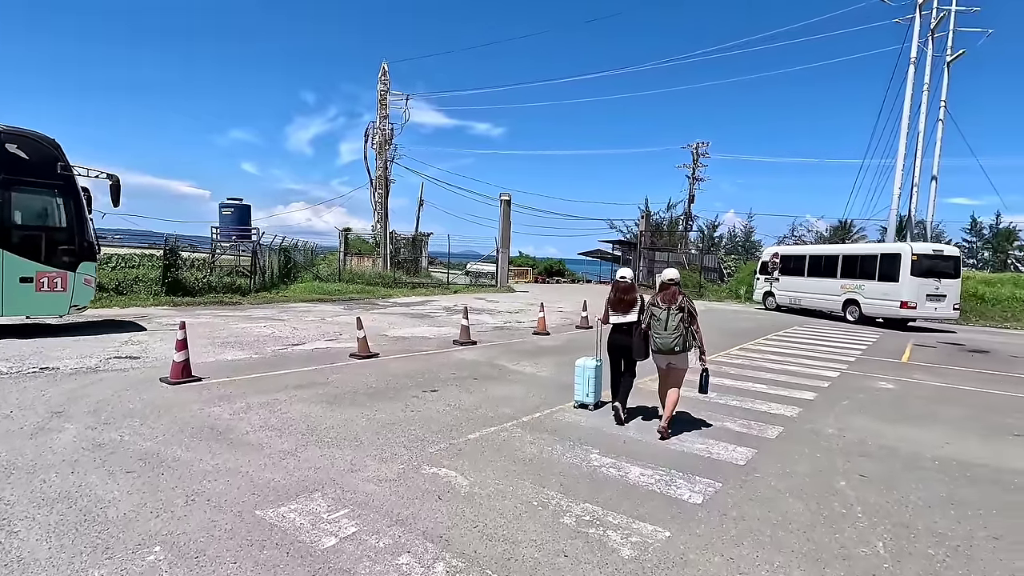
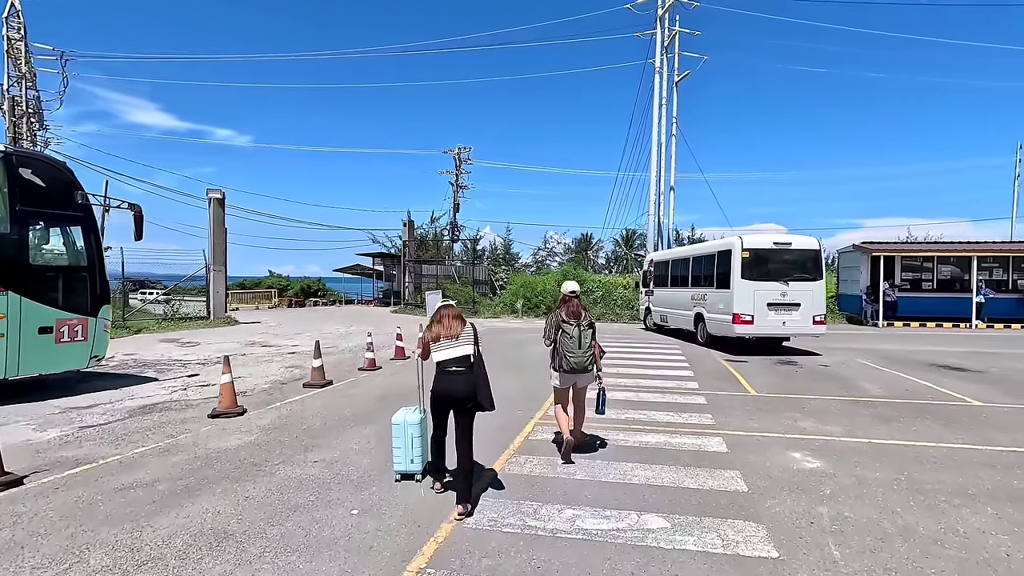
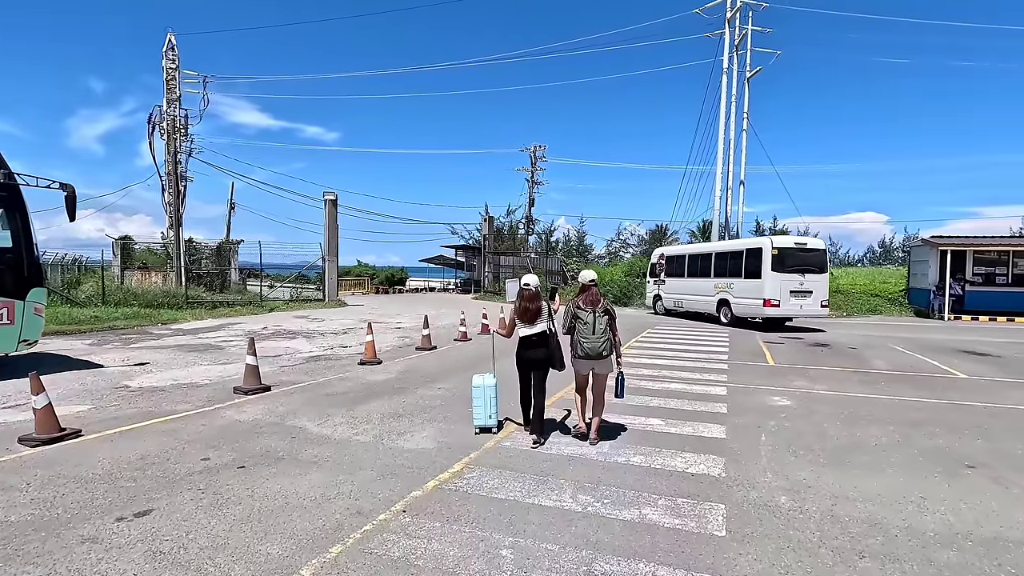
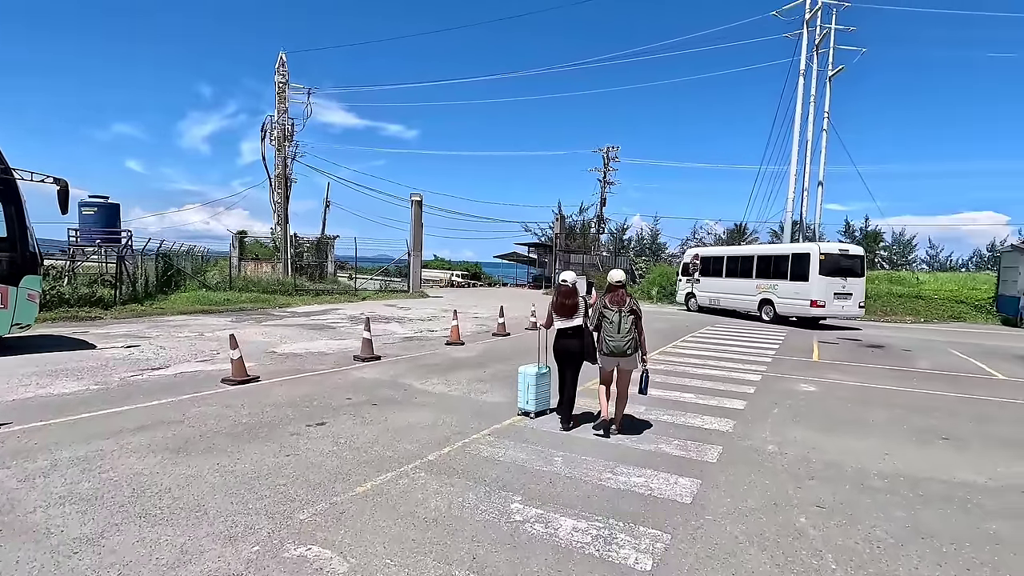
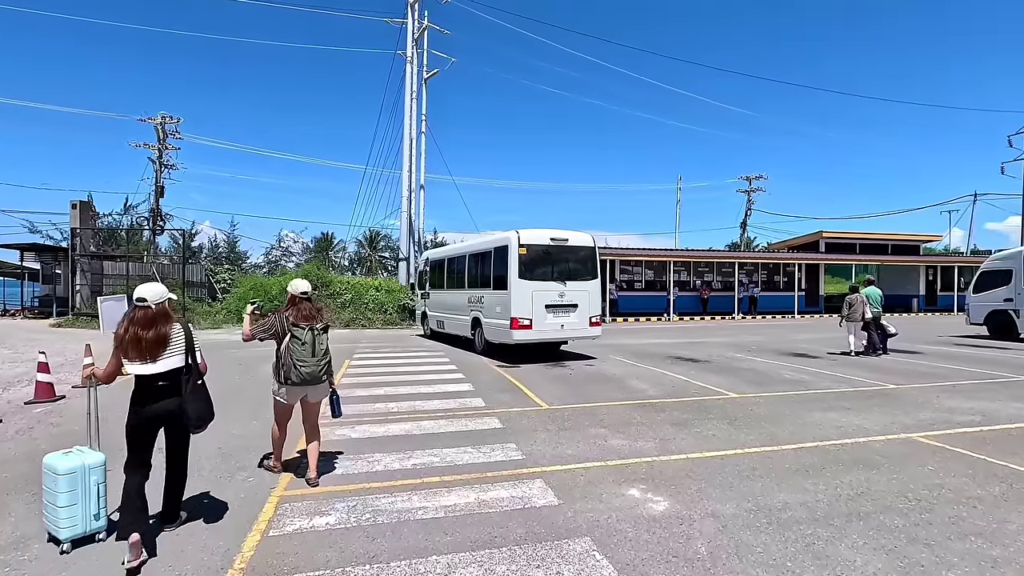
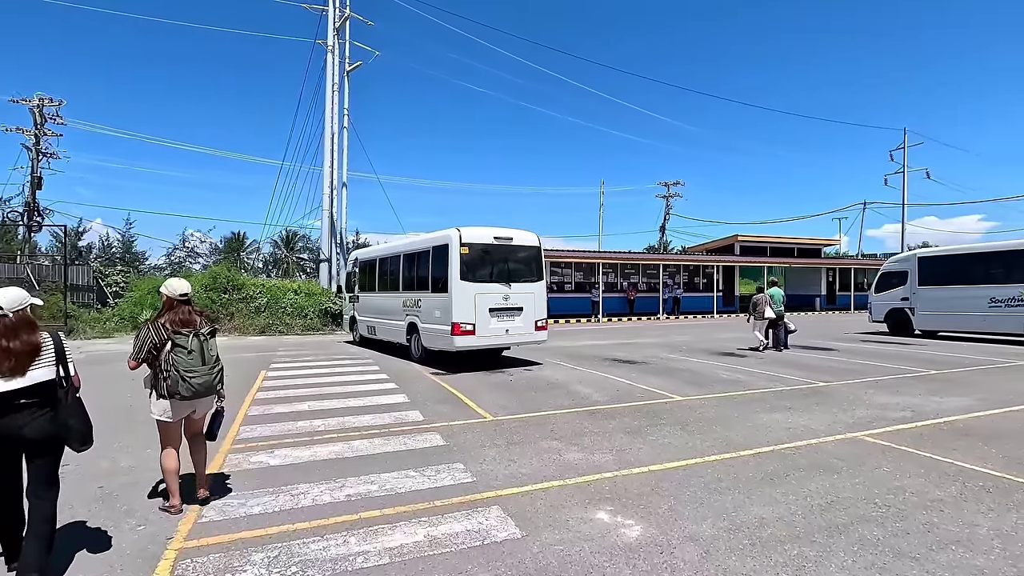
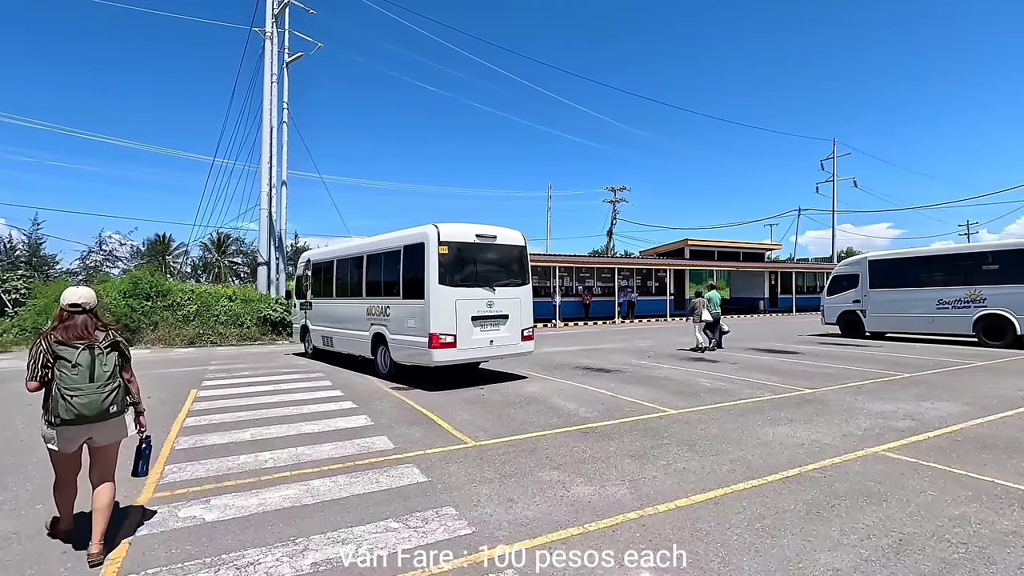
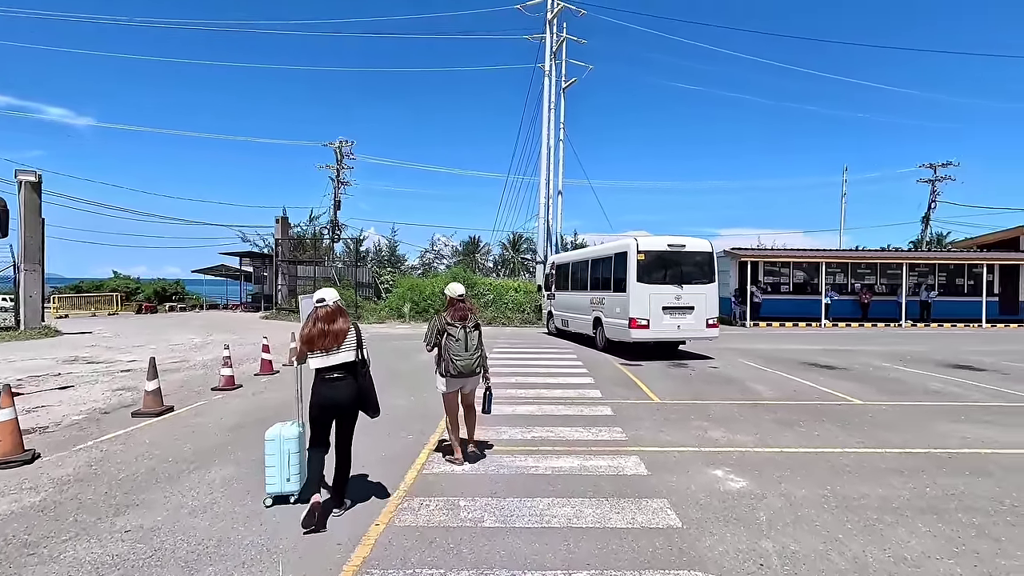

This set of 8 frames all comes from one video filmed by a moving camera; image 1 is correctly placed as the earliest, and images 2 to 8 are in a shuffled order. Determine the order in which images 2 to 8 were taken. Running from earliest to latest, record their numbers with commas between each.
4, 3, 2, 8, 5, 6, 7
